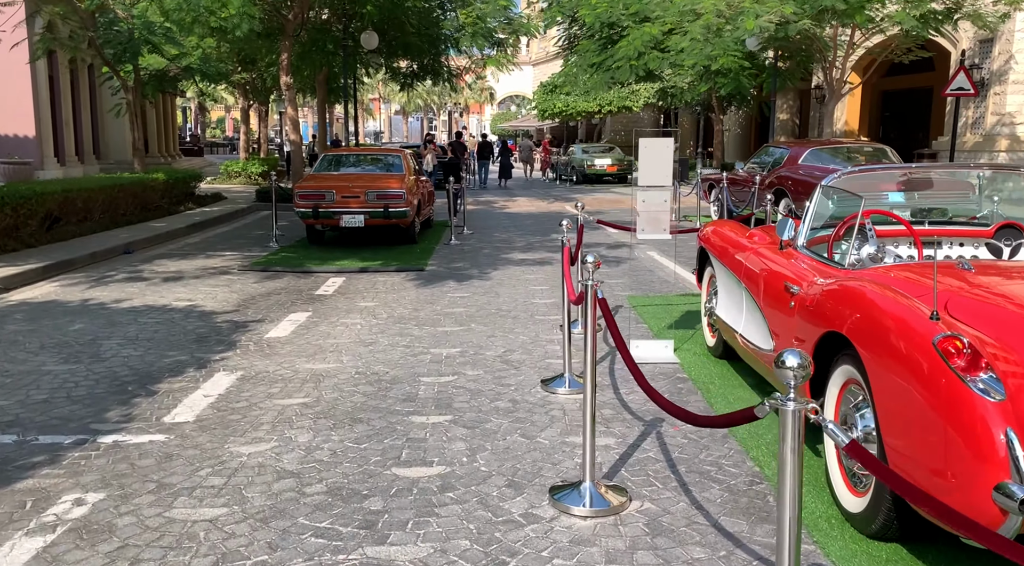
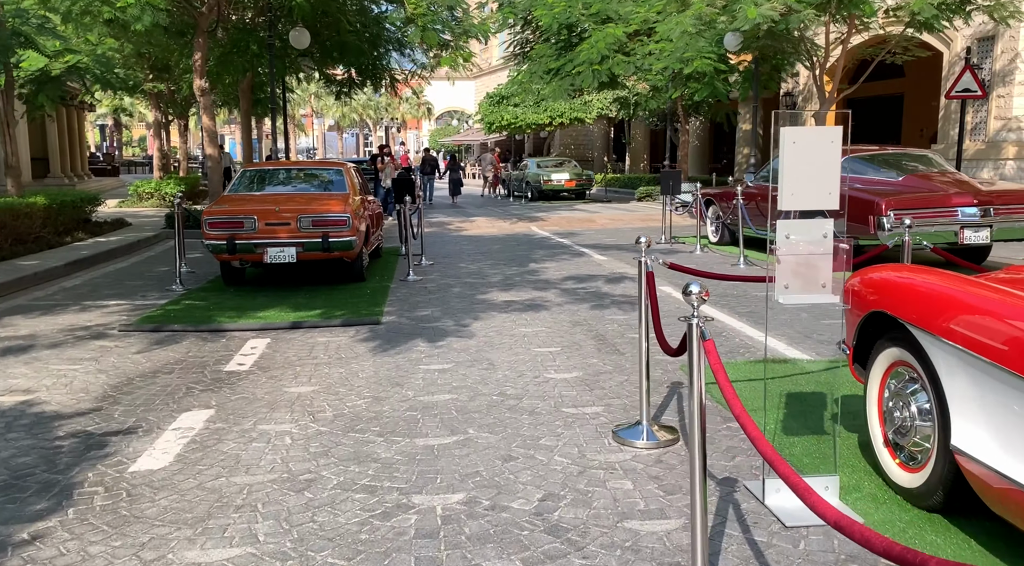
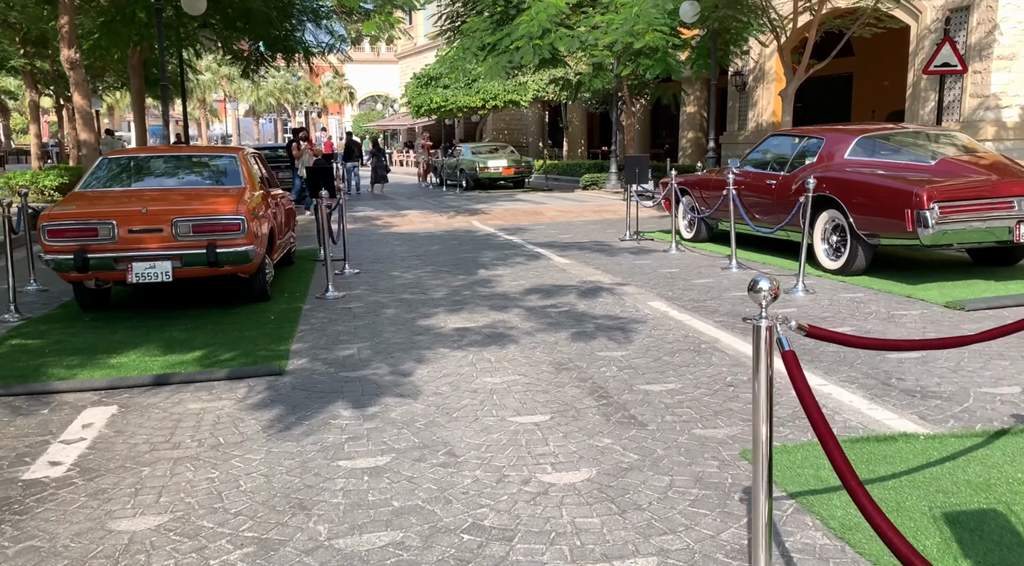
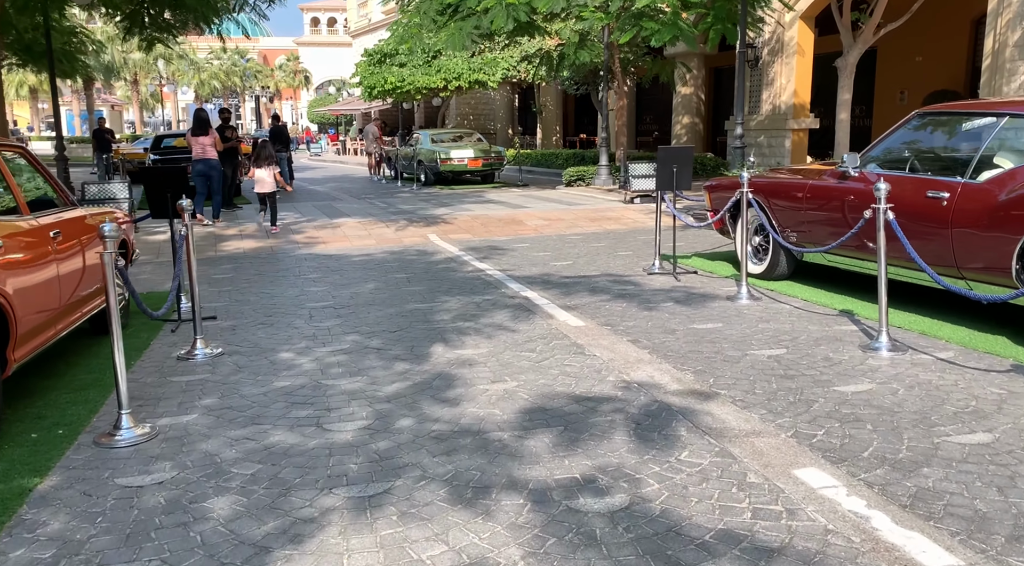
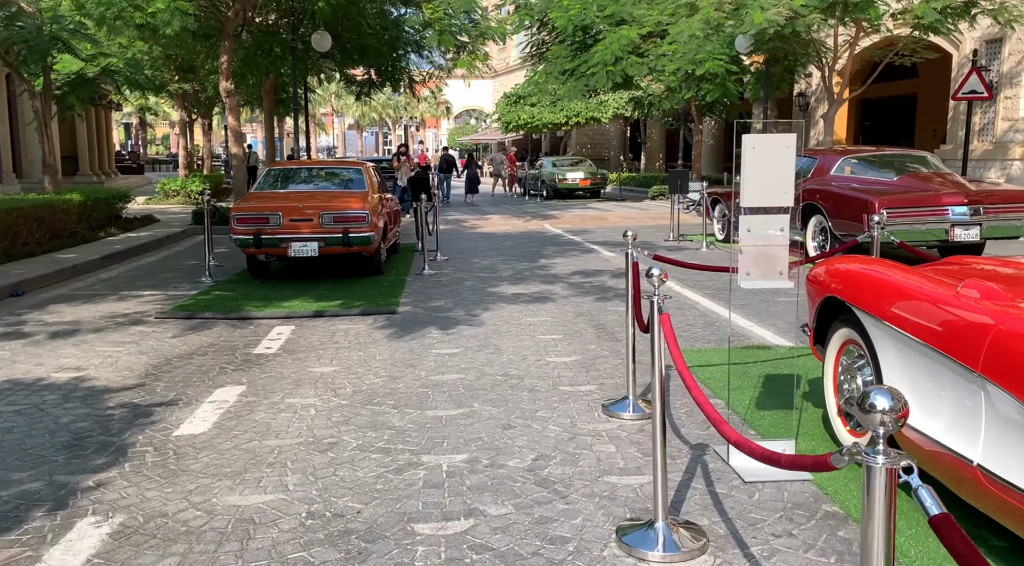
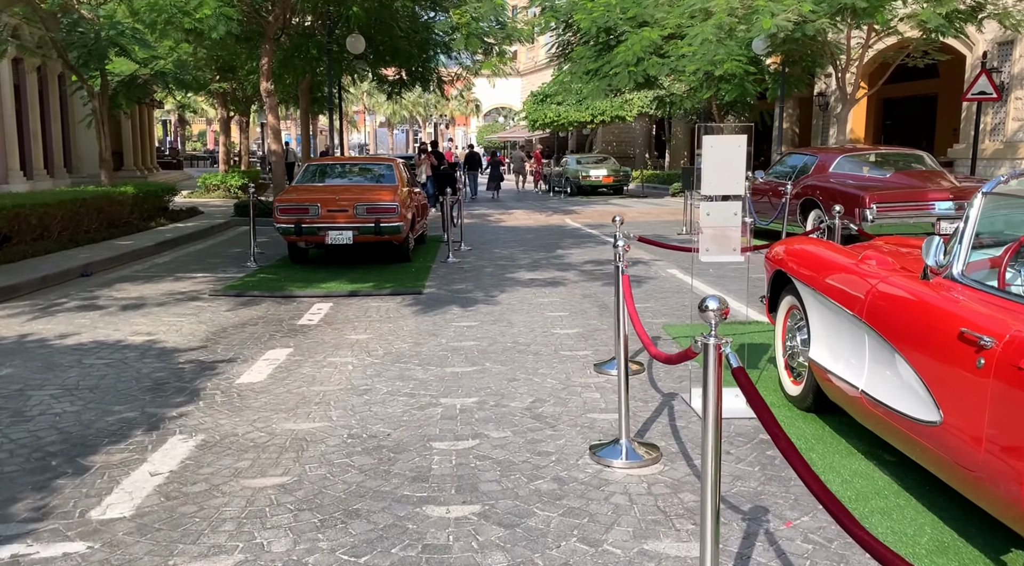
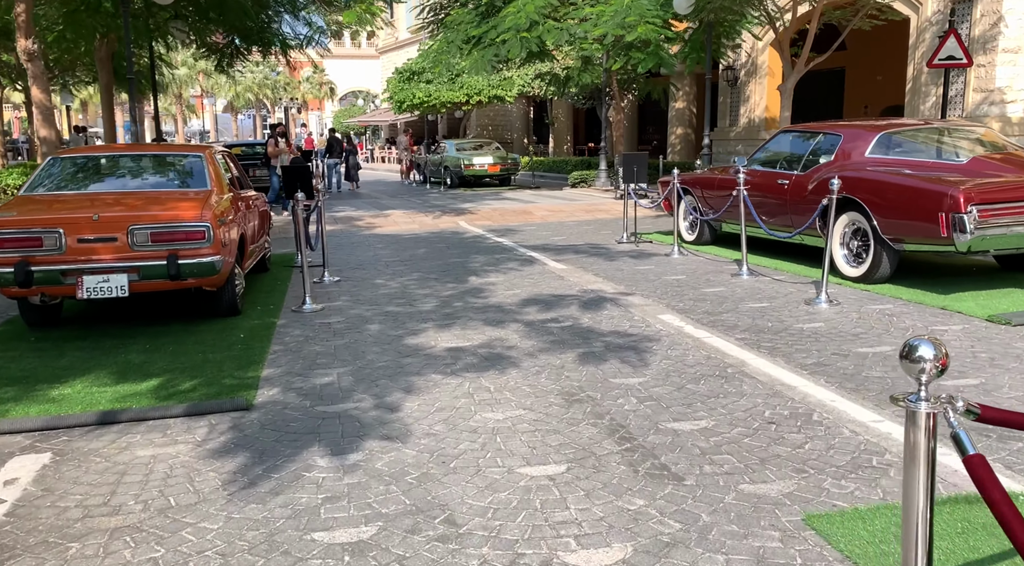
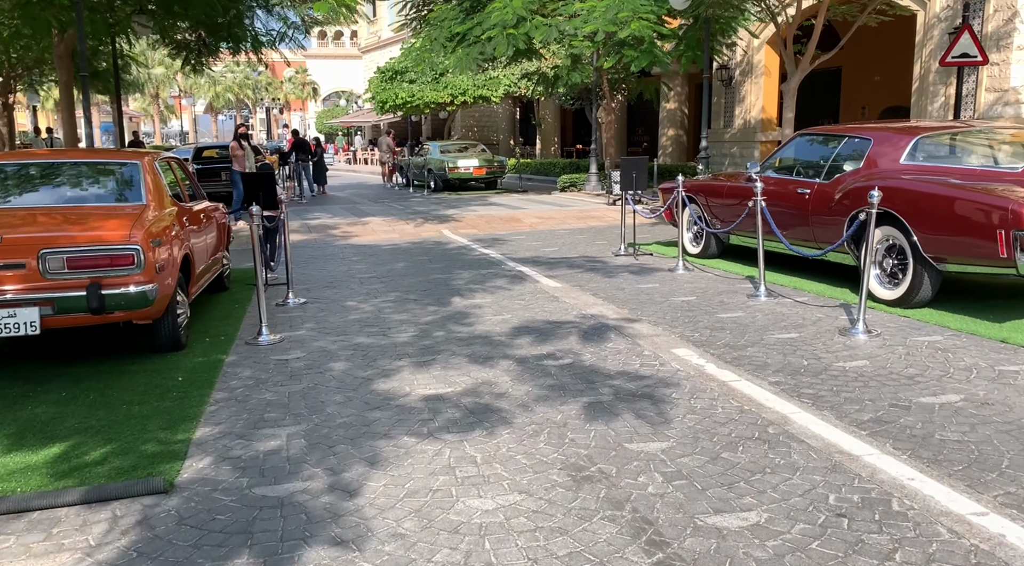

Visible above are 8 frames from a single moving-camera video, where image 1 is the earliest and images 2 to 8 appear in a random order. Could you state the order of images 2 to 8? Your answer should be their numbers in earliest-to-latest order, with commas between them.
6, 5, 2, 3, 7, 8, 4
